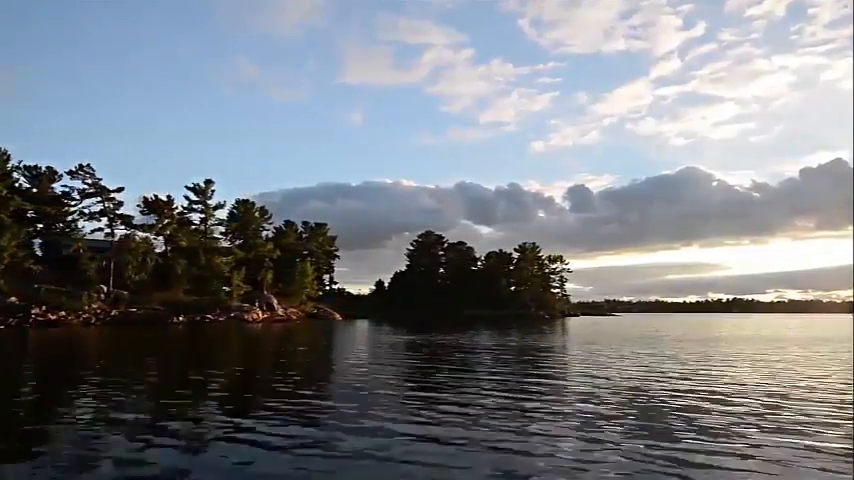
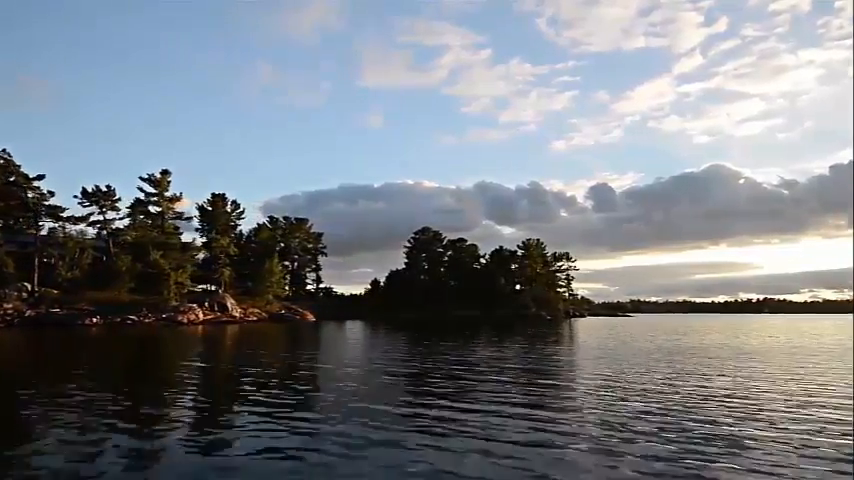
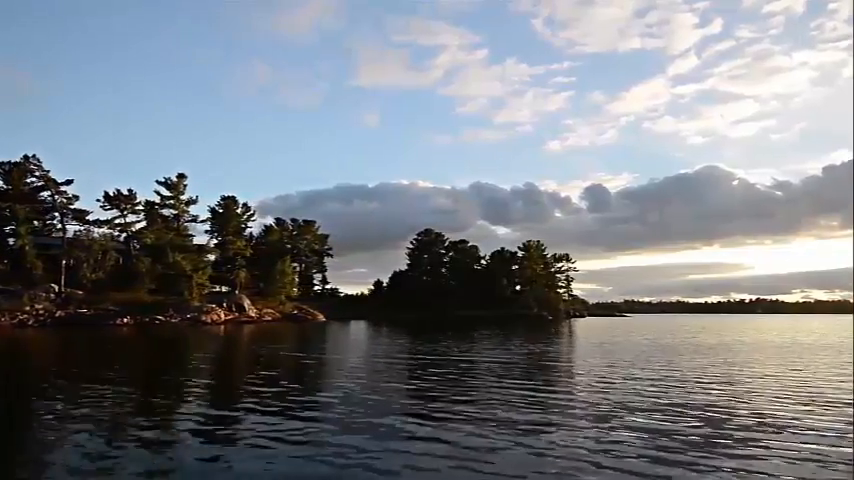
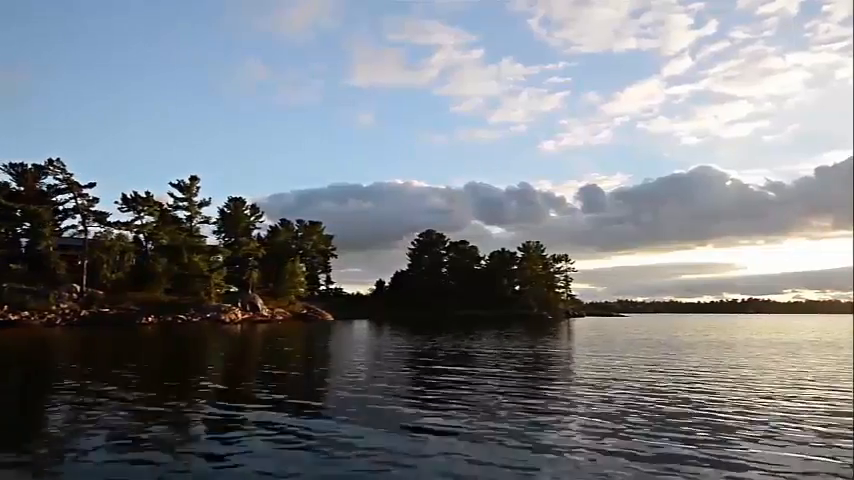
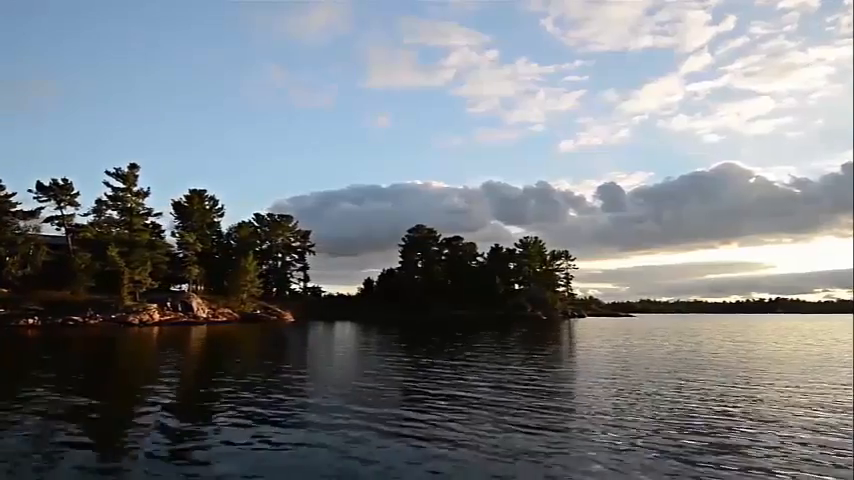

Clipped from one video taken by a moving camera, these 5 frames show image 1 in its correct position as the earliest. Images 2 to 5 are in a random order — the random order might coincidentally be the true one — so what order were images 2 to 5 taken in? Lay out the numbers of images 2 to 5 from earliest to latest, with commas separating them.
4, 3, 2, 5
